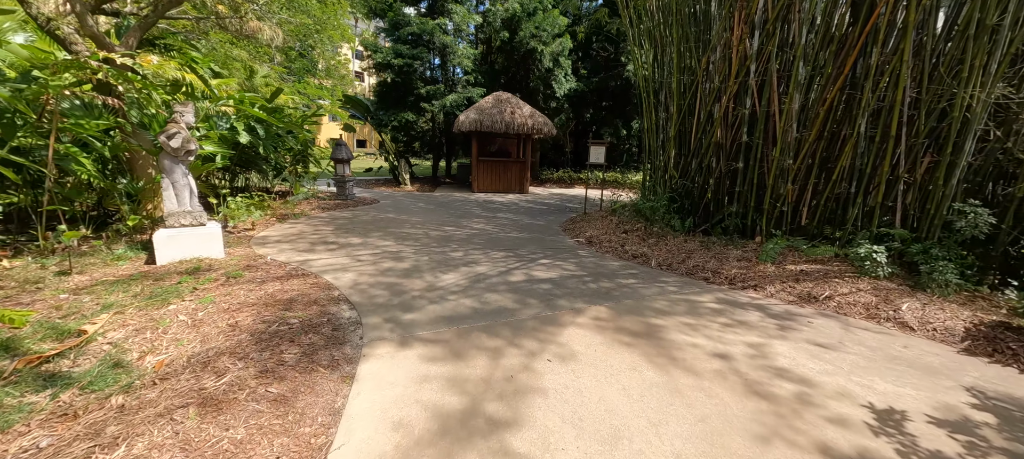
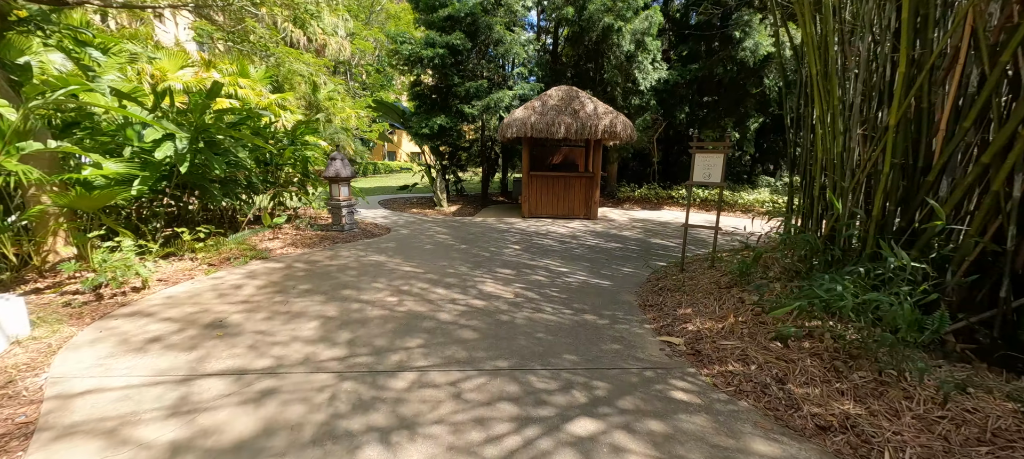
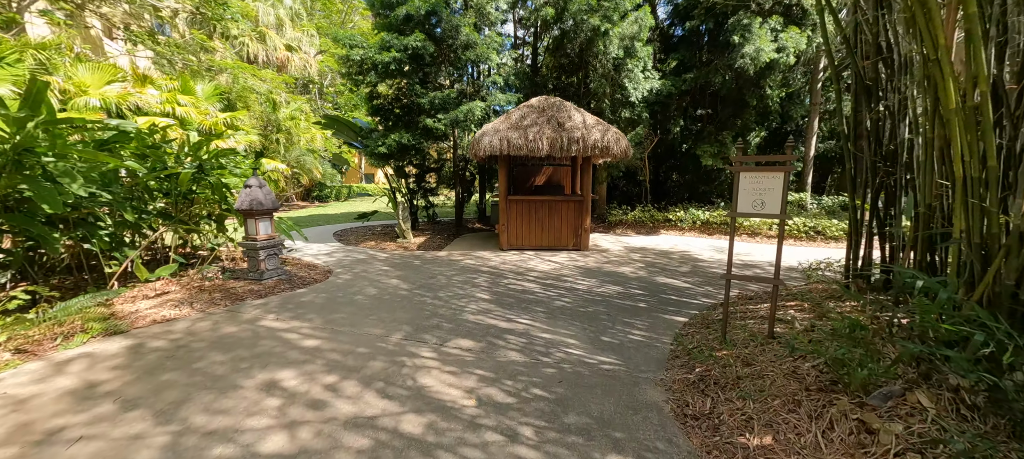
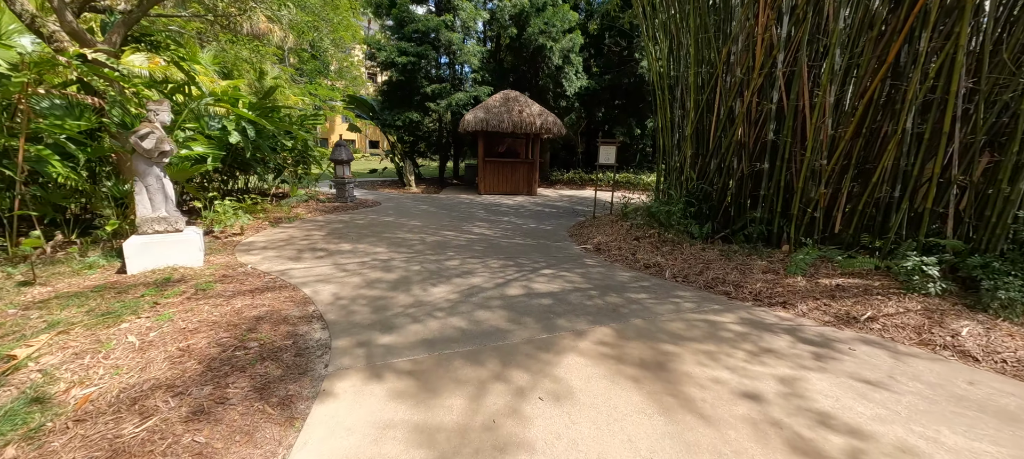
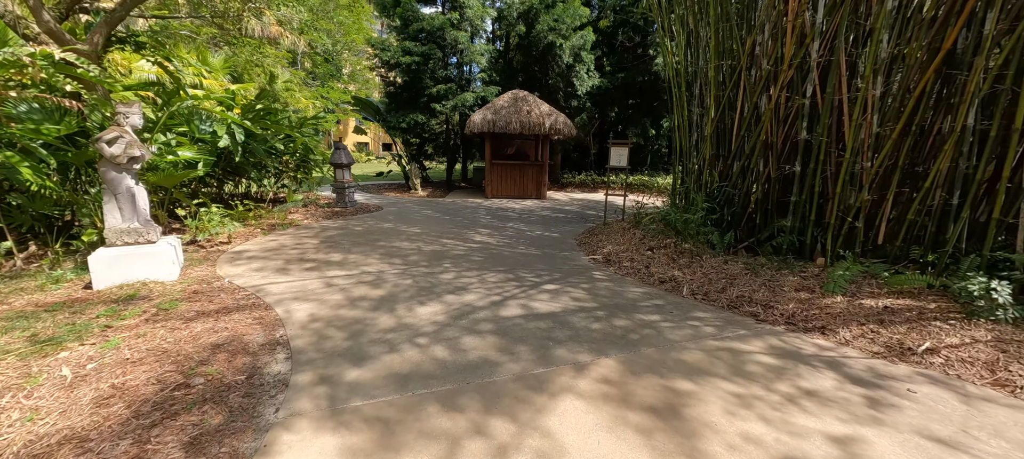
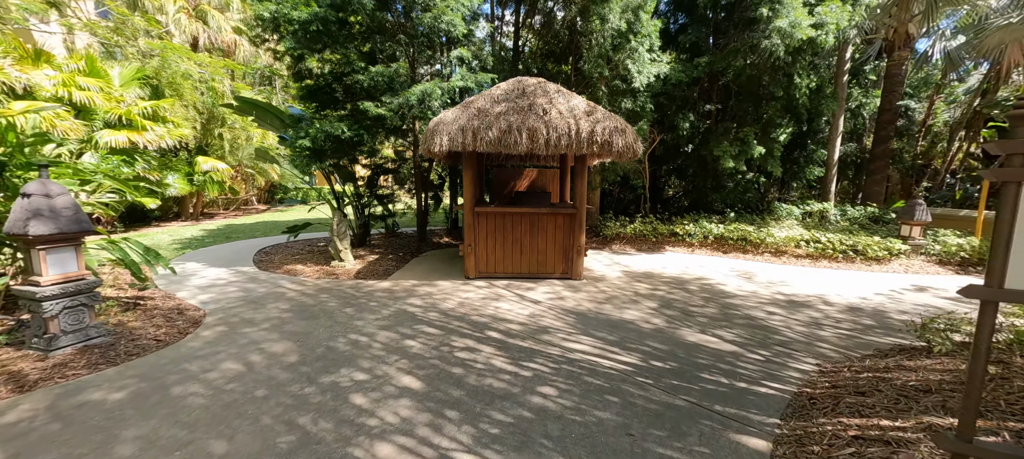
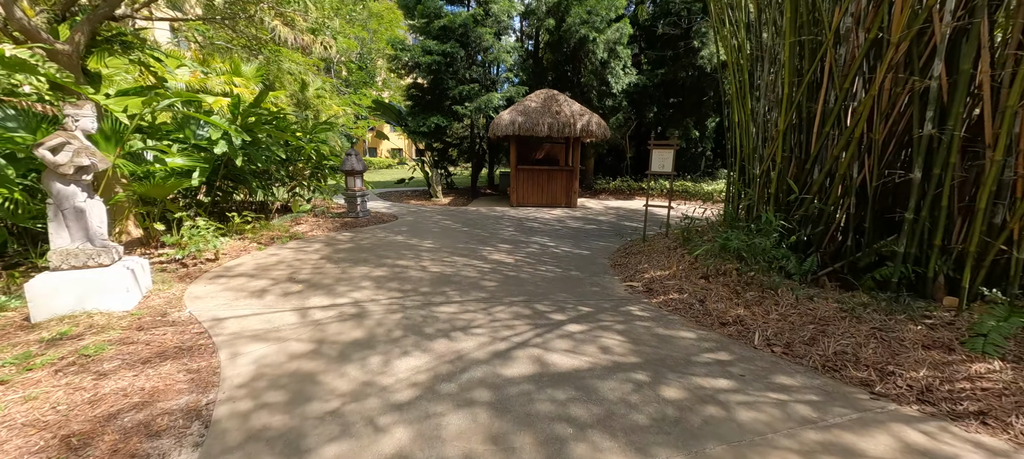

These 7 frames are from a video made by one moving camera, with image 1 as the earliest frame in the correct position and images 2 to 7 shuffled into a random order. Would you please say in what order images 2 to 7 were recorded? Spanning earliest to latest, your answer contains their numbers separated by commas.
4, 5, 7, 2, 3, 6
